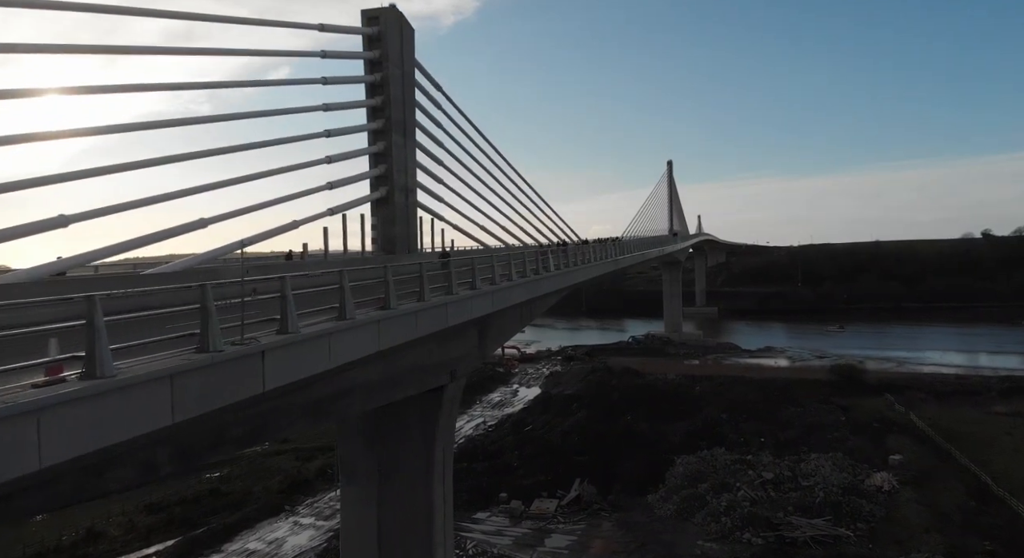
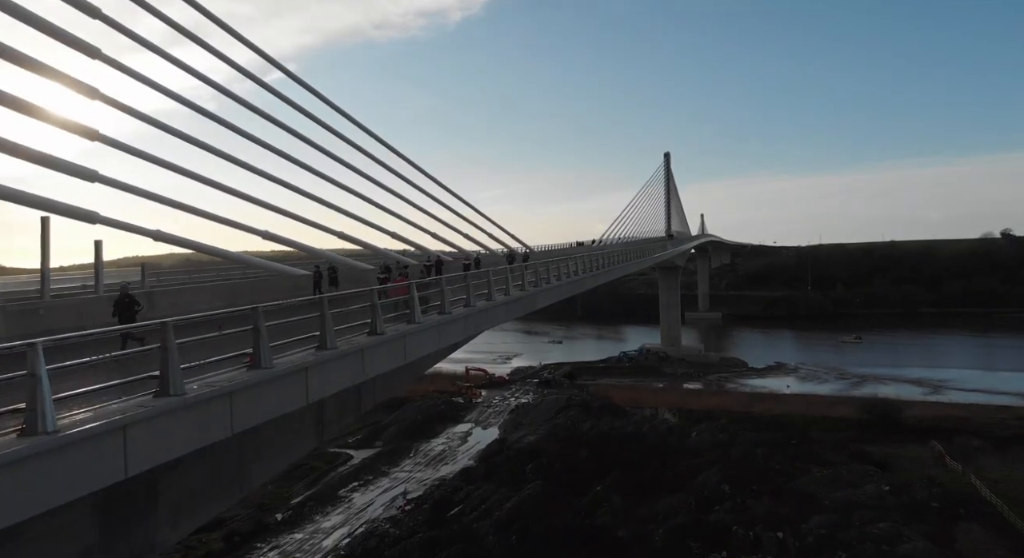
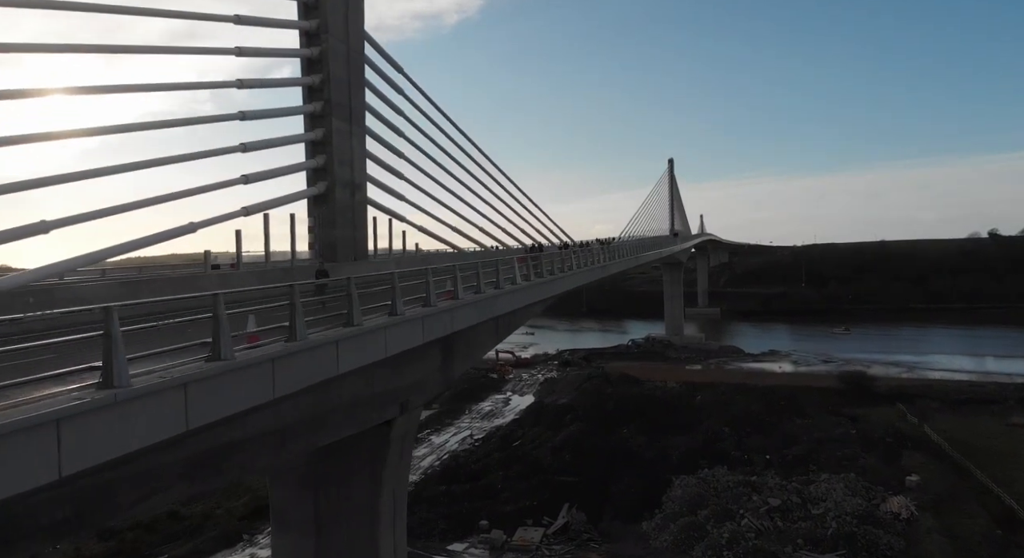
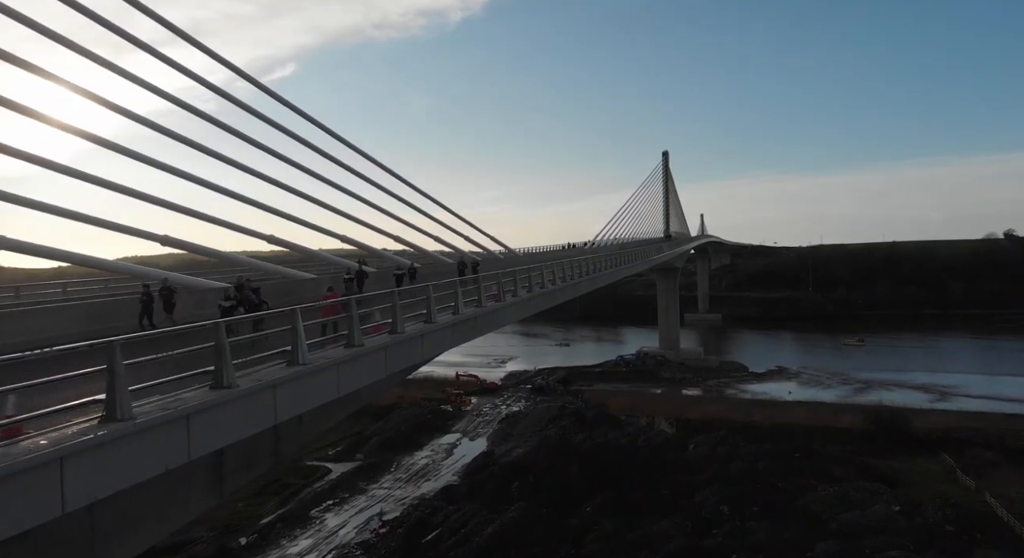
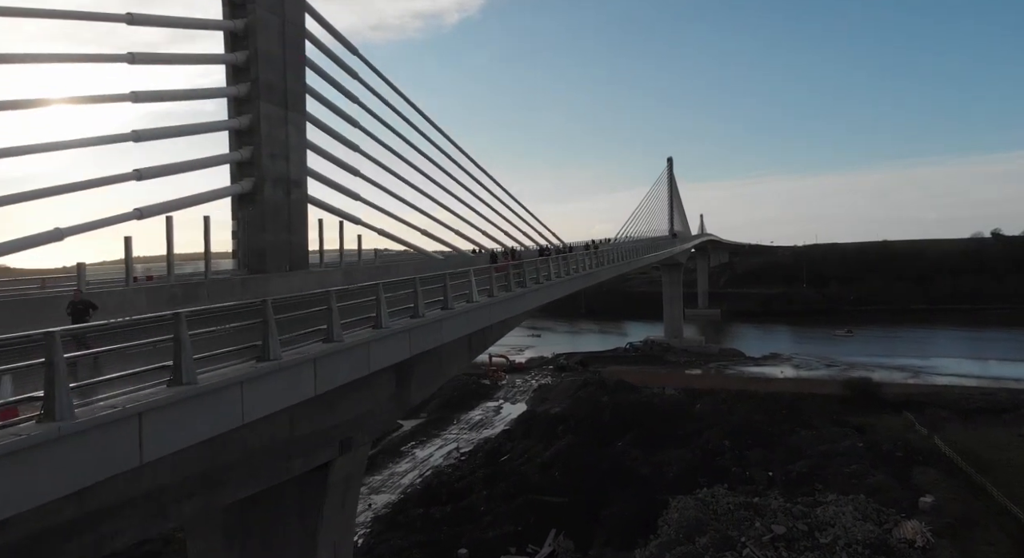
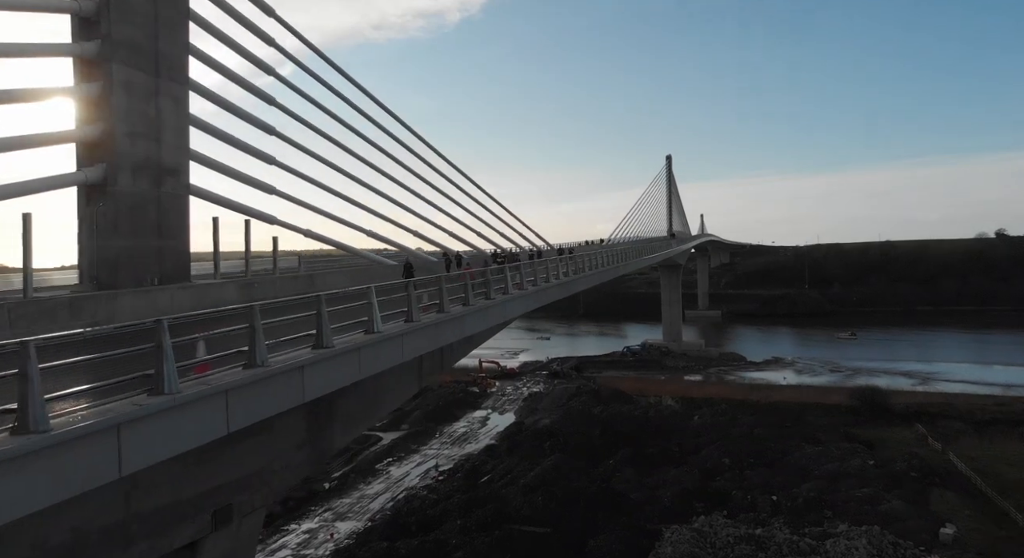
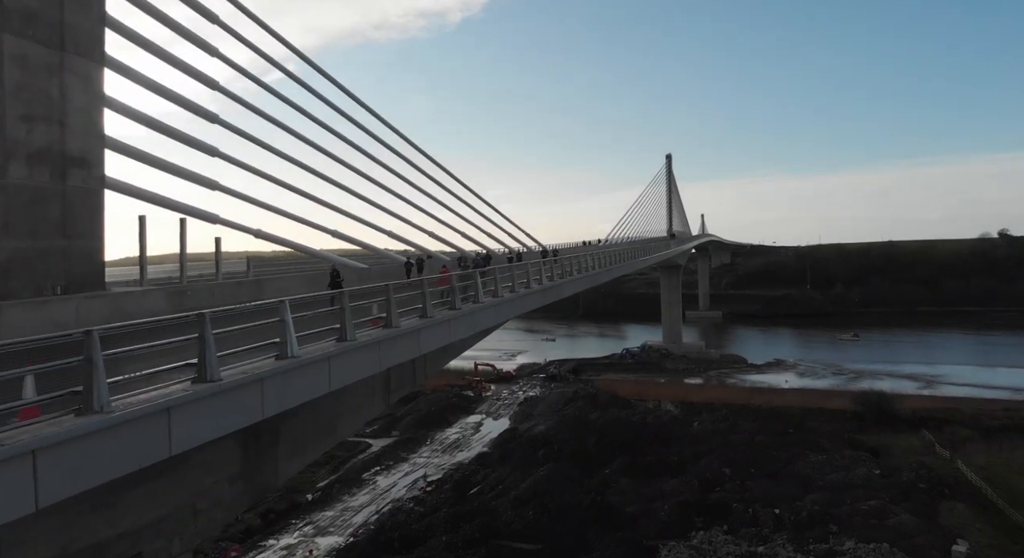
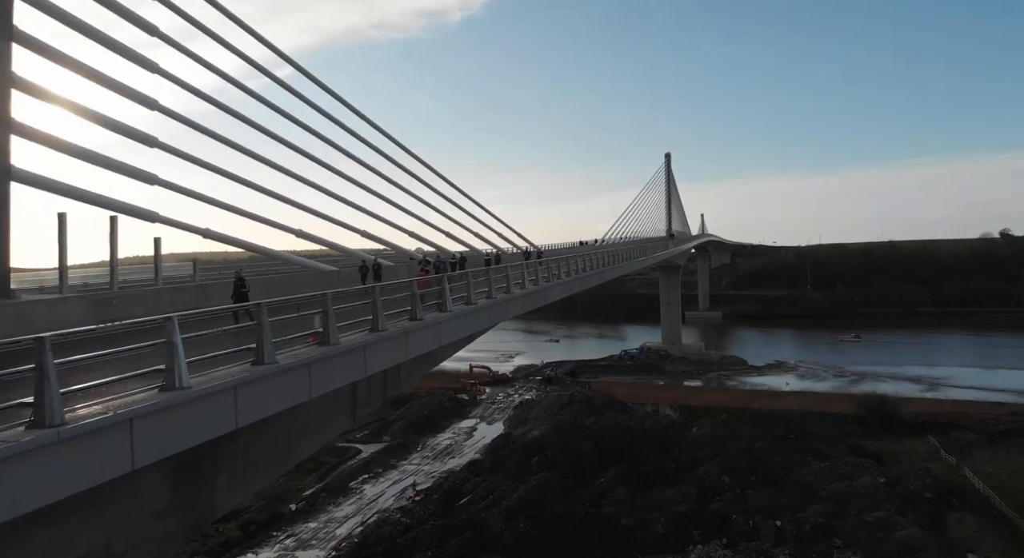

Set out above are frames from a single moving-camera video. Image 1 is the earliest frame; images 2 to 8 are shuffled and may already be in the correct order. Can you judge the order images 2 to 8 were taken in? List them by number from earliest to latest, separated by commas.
3, 5, 6, 7, 8, 2, 4
